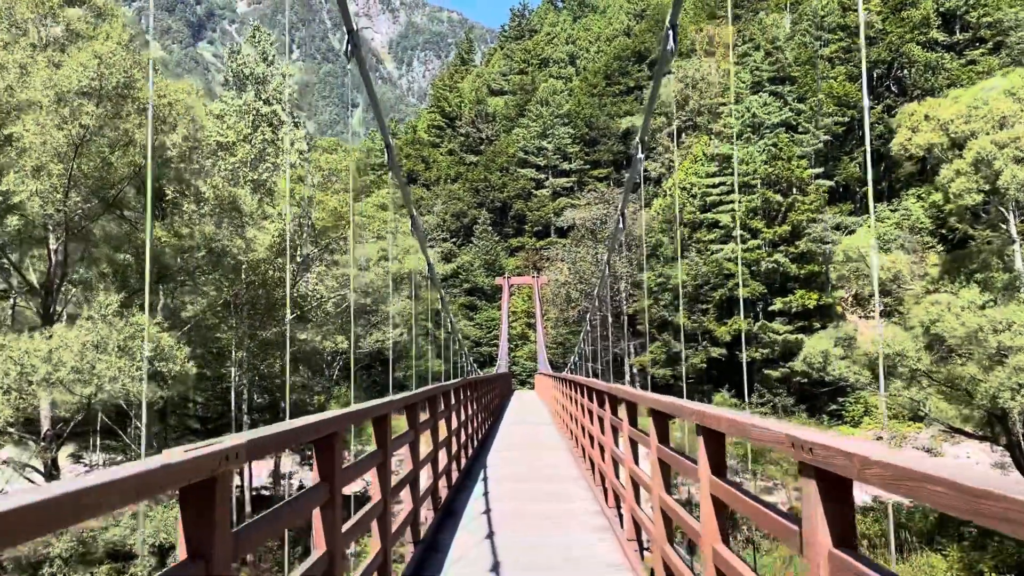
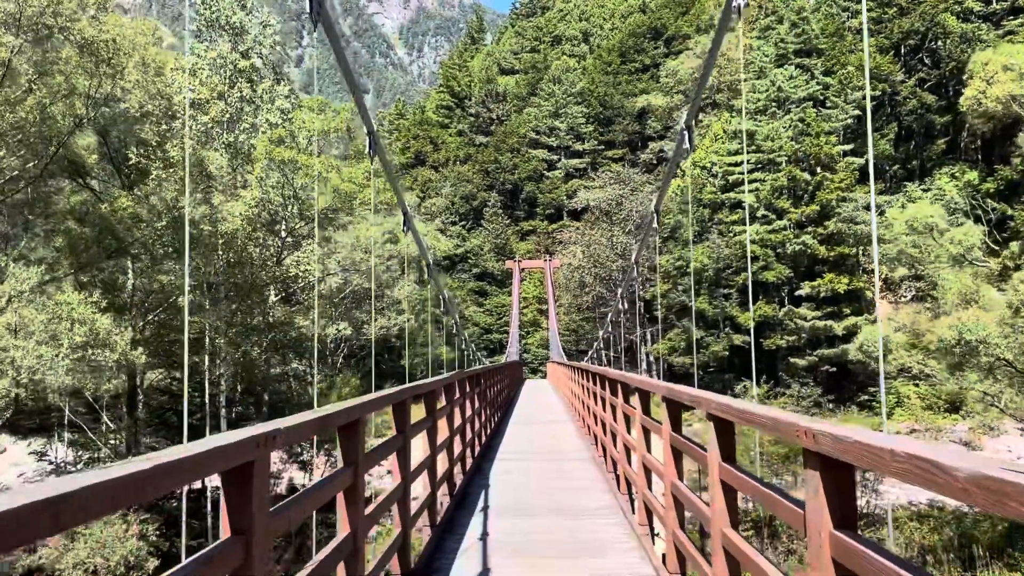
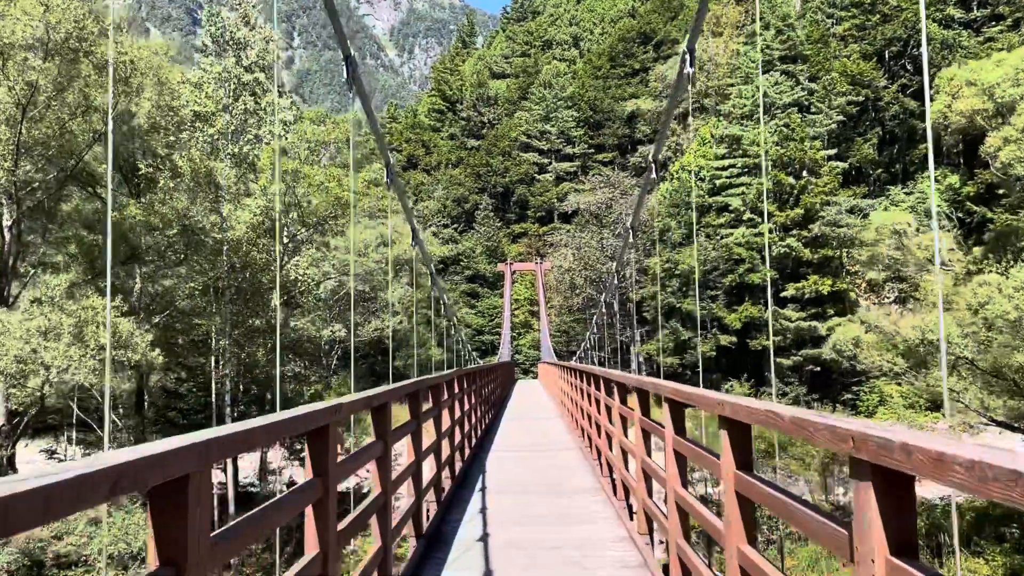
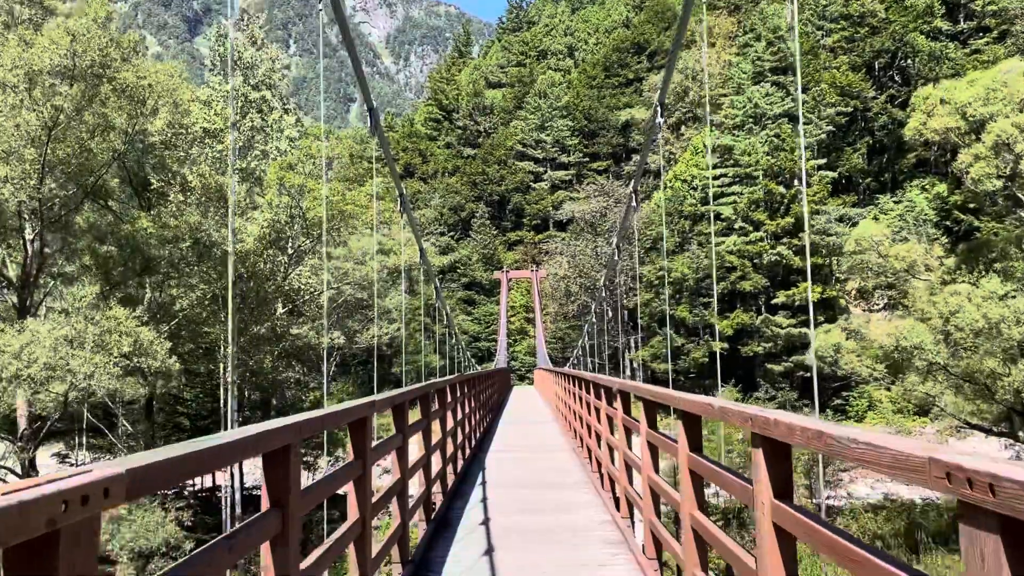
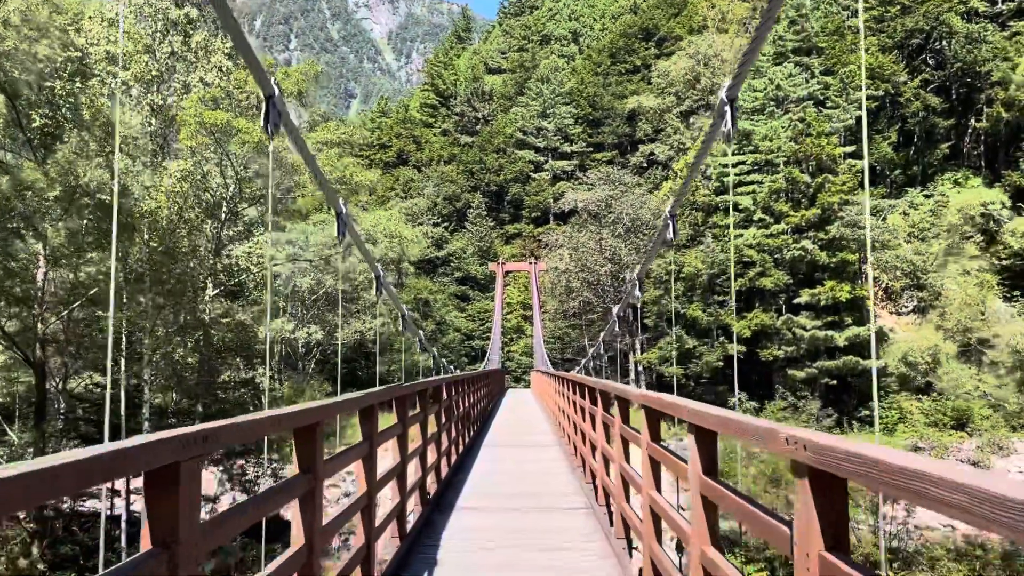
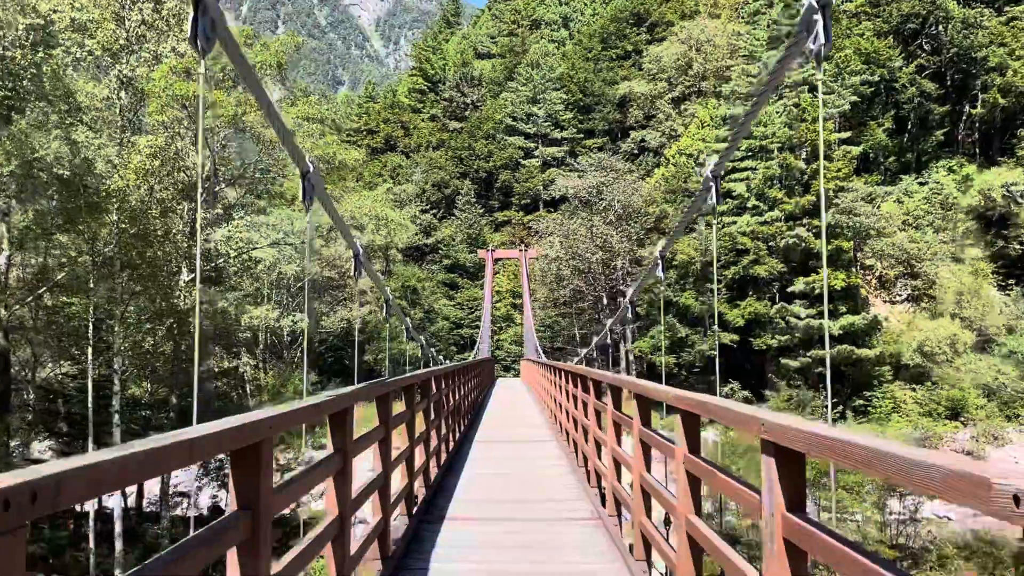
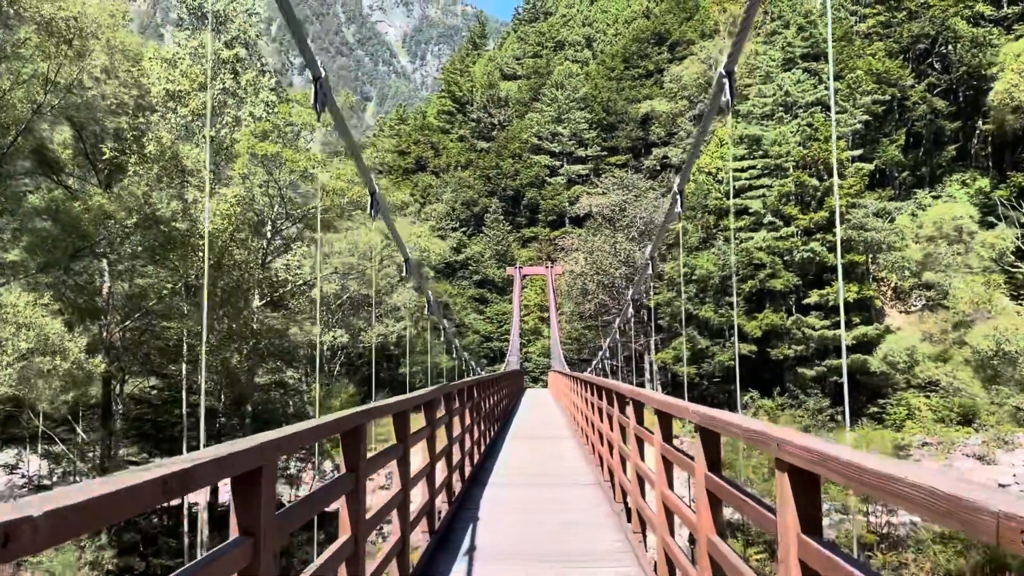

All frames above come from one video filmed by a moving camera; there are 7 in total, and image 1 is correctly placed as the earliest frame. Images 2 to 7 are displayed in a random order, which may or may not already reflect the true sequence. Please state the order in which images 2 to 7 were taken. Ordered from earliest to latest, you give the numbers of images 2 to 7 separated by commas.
4, 3, 2, 7, 5, 6
